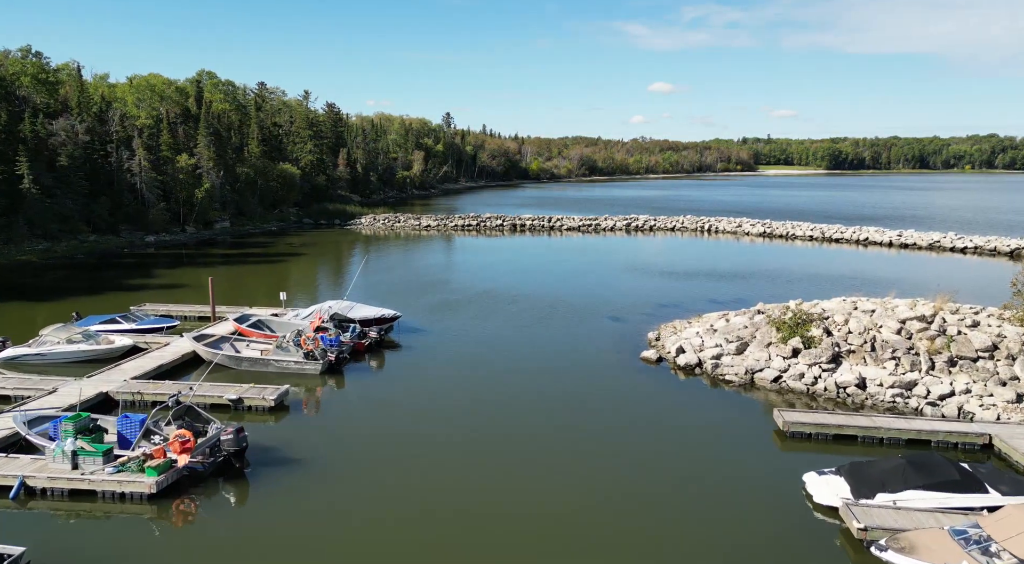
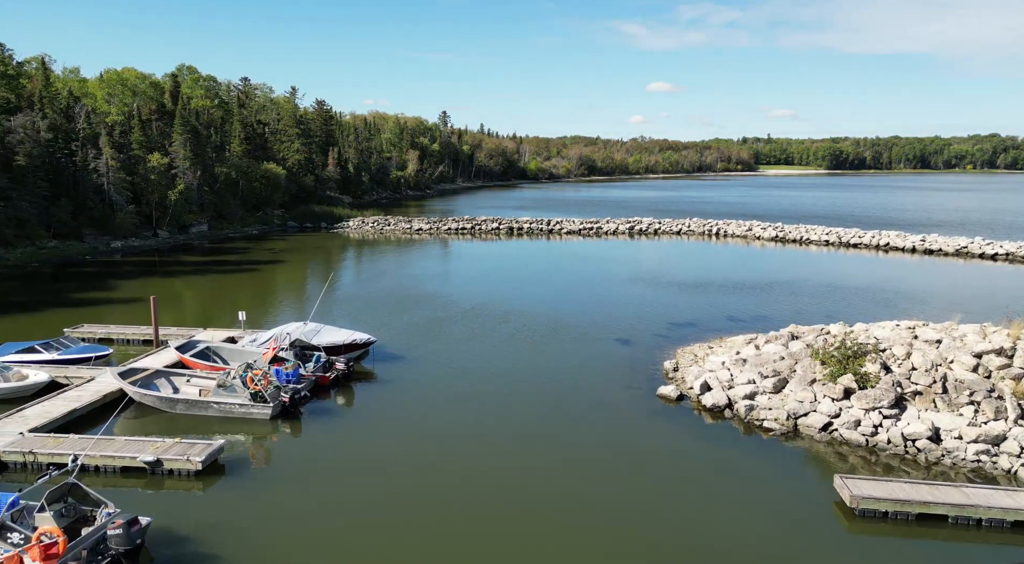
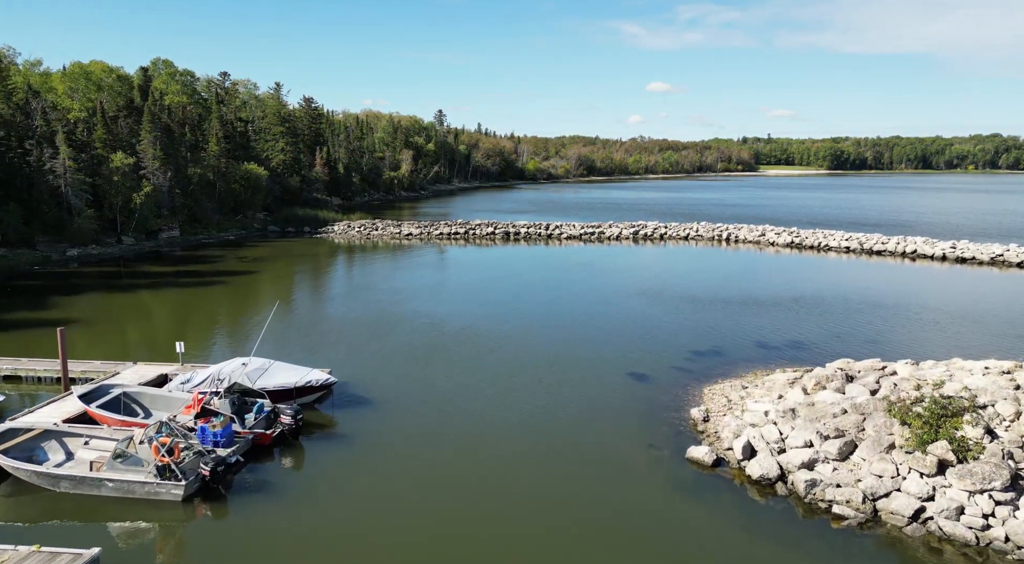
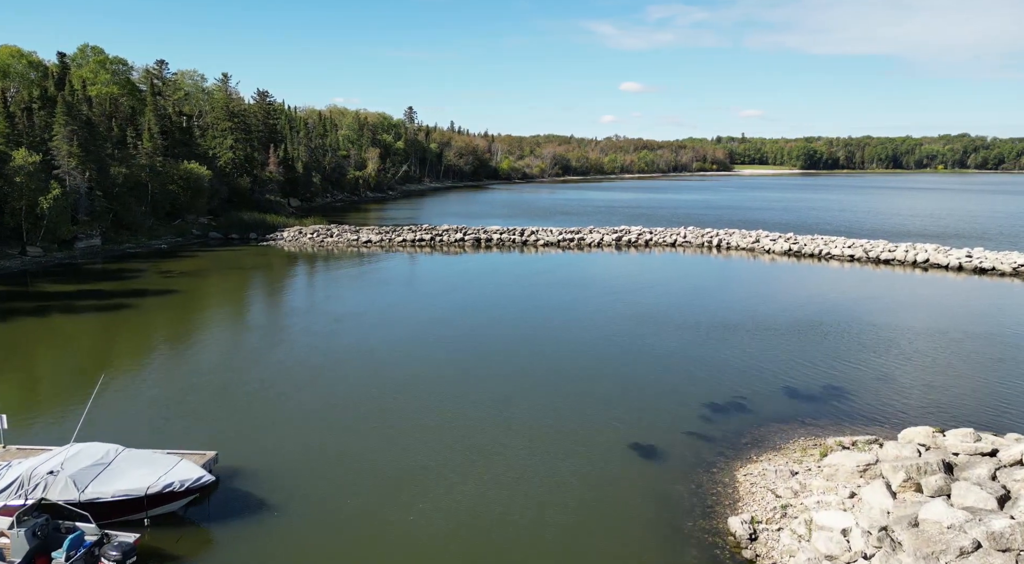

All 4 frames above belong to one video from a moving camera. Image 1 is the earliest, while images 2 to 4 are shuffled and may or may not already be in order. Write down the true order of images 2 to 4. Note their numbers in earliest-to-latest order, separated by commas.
2, 3, 4
